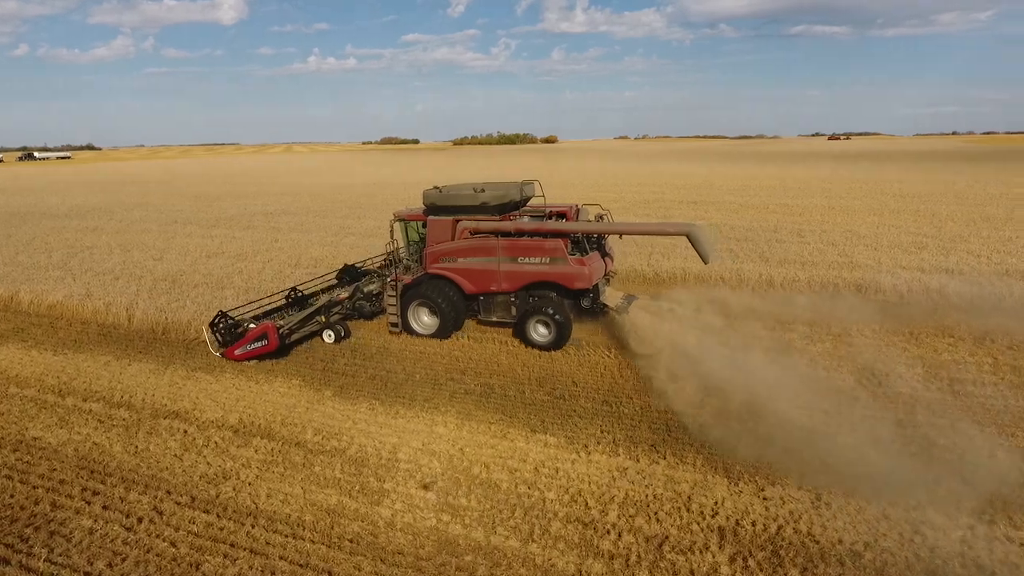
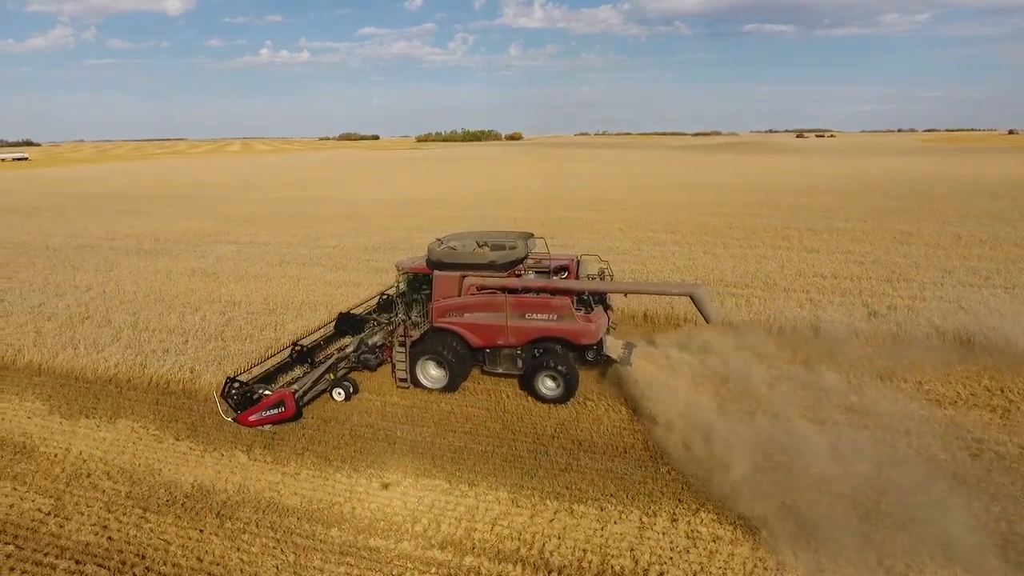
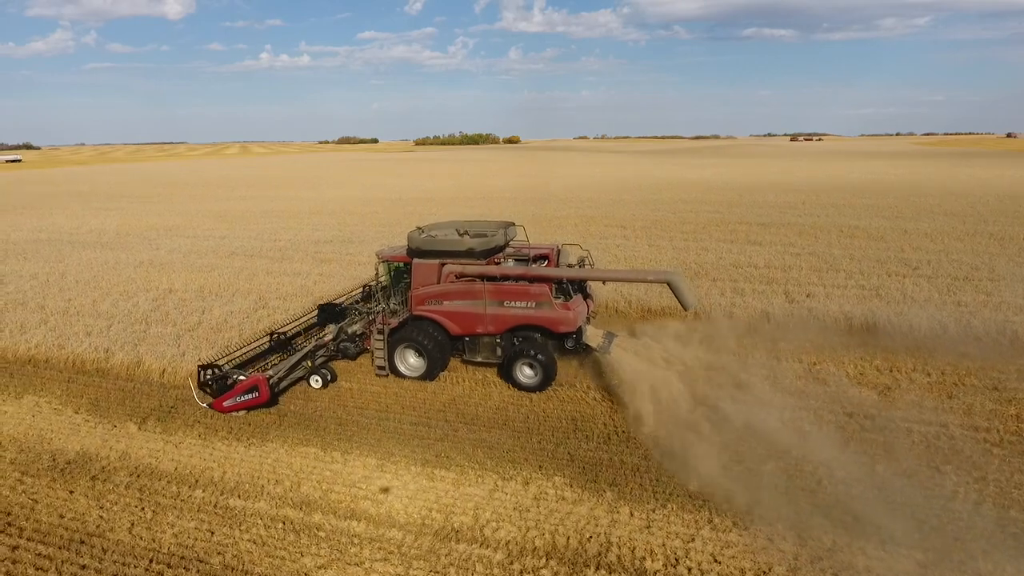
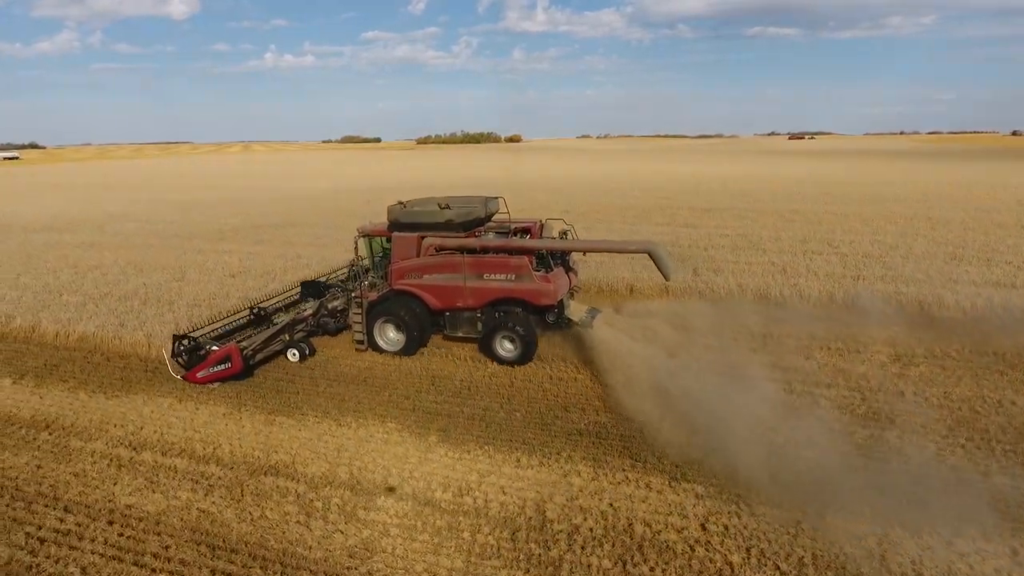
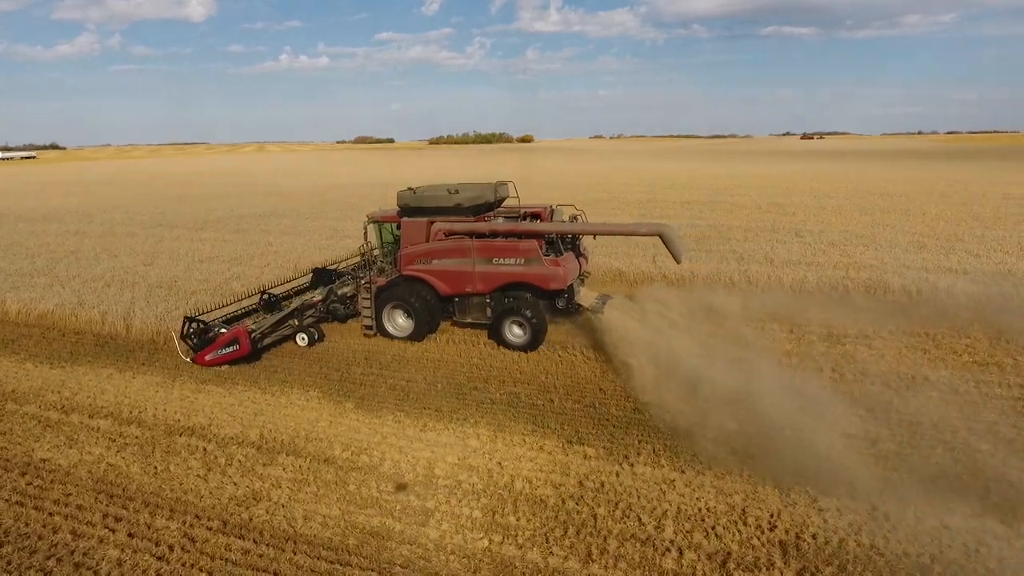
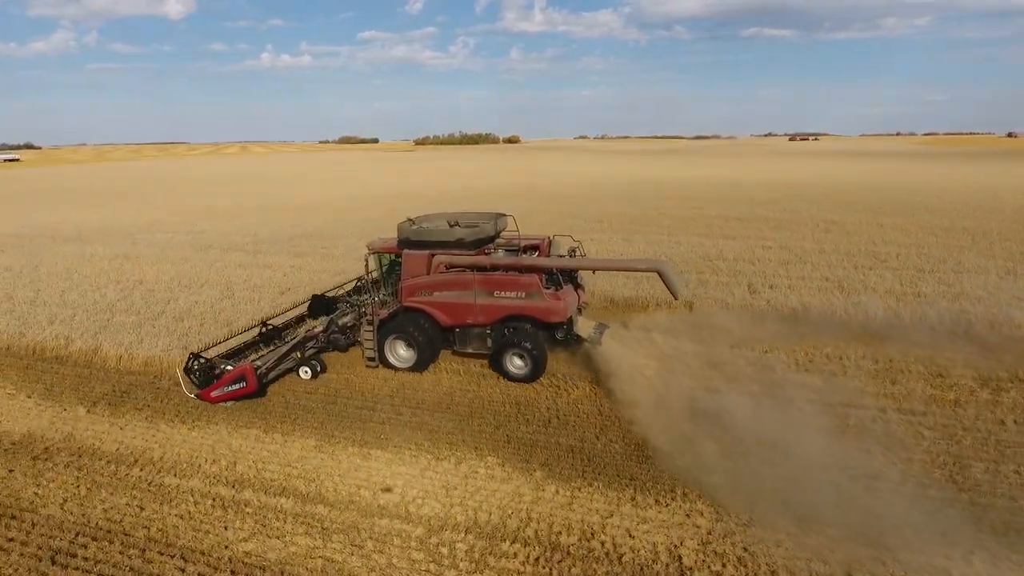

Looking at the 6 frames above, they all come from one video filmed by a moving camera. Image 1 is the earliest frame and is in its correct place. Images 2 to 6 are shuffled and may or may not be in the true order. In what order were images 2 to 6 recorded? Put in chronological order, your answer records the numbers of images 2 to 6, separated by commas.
5, 4, 6, 3, 2
